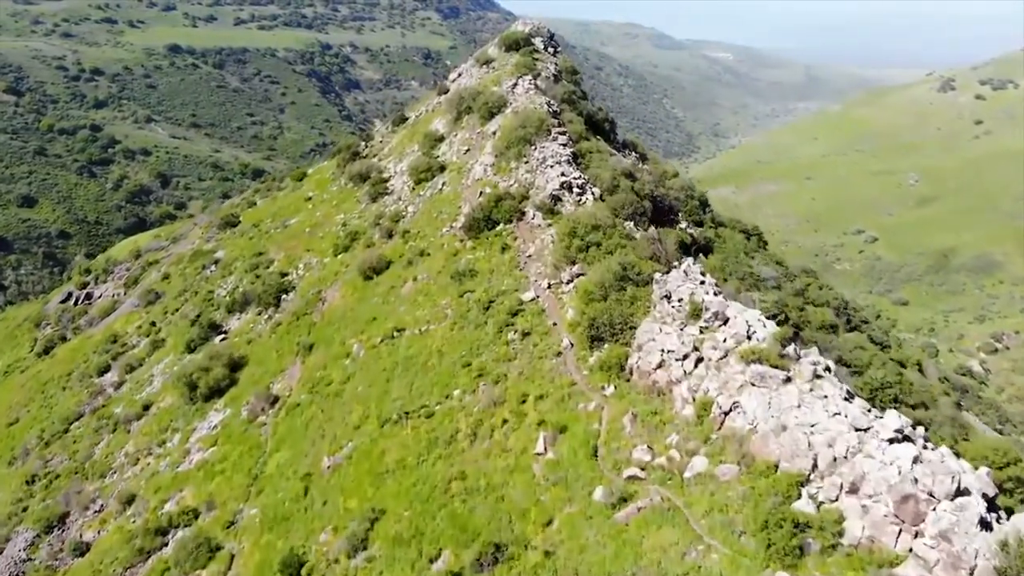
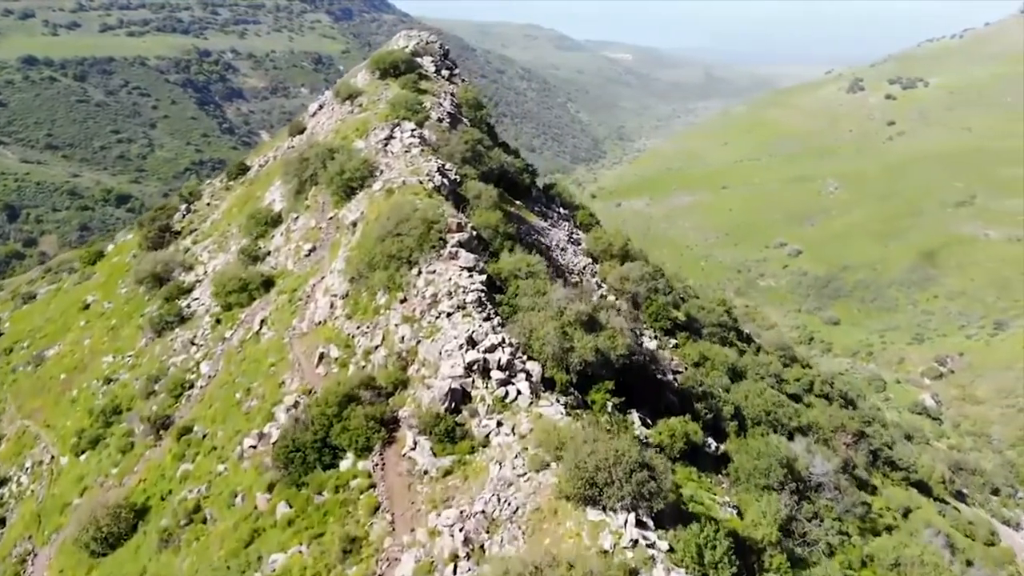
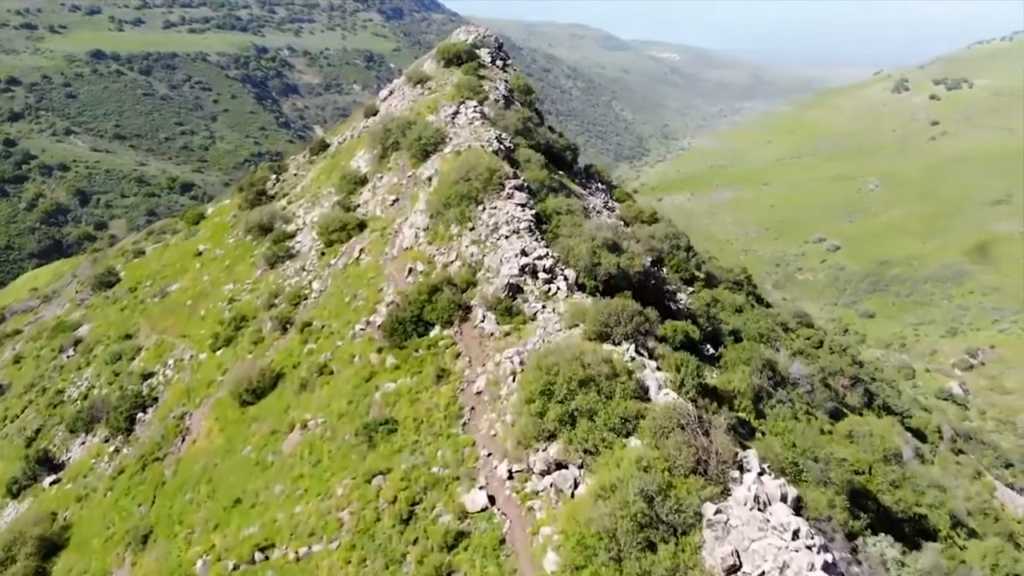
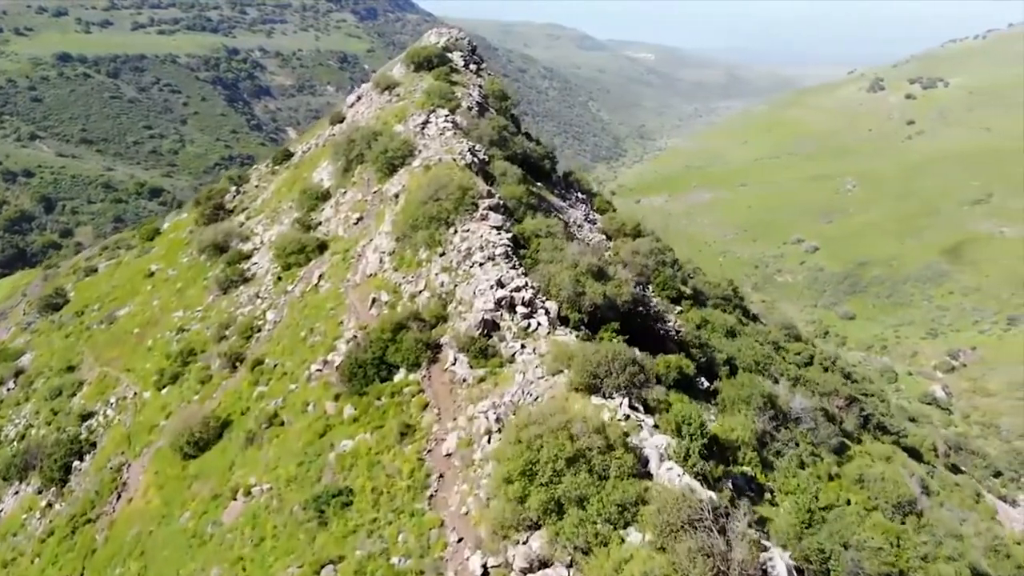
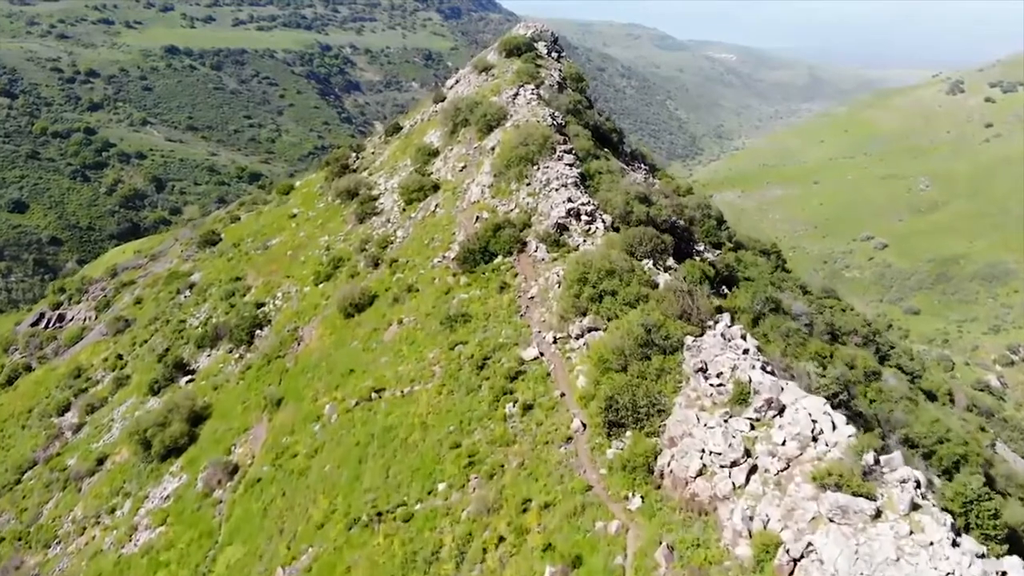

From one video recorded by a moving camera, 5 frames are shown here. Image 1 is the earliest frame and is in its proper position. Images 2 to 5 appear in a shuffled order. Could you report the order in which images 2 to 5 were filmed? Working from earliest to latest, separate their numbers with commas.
5, 3, 4, 2
